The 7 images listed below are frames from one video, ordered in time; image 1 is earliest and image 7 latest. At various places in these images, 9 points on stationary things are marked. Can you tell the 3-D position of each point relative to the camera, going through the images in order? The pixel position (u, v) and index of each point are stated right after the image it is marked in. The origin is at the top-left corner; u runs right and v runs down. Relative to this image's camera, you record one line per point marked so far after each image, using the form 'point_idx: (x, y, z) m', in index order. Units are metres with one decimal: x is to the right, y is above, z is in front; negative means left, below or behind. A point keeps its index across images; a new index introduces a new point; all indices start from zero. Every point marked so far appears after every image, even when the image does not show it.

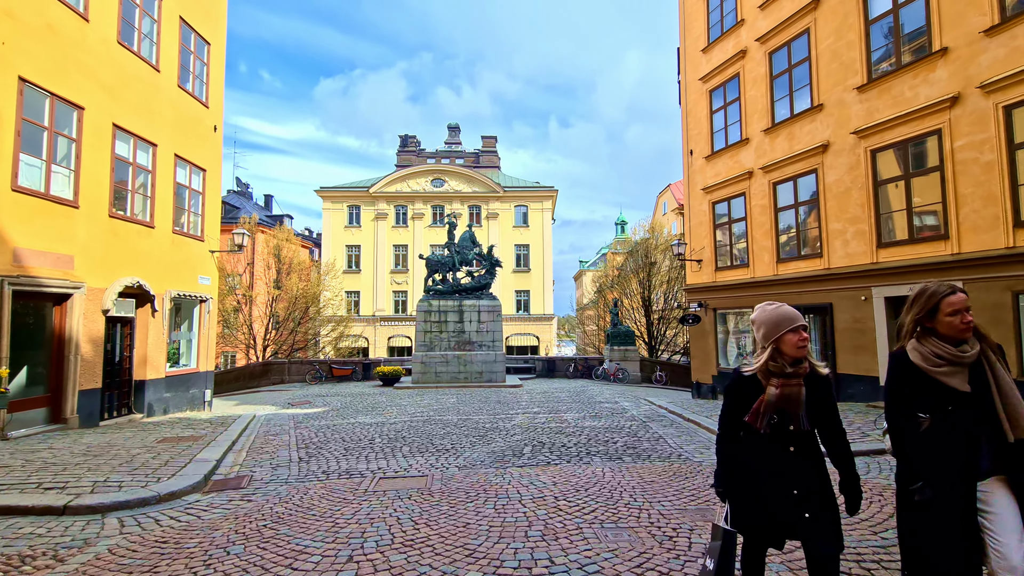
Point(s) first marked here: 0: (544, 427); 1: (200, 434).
0: (+0.6, -2.8, +9.7) m
1: (-6.2, -2.9, +9.7) m
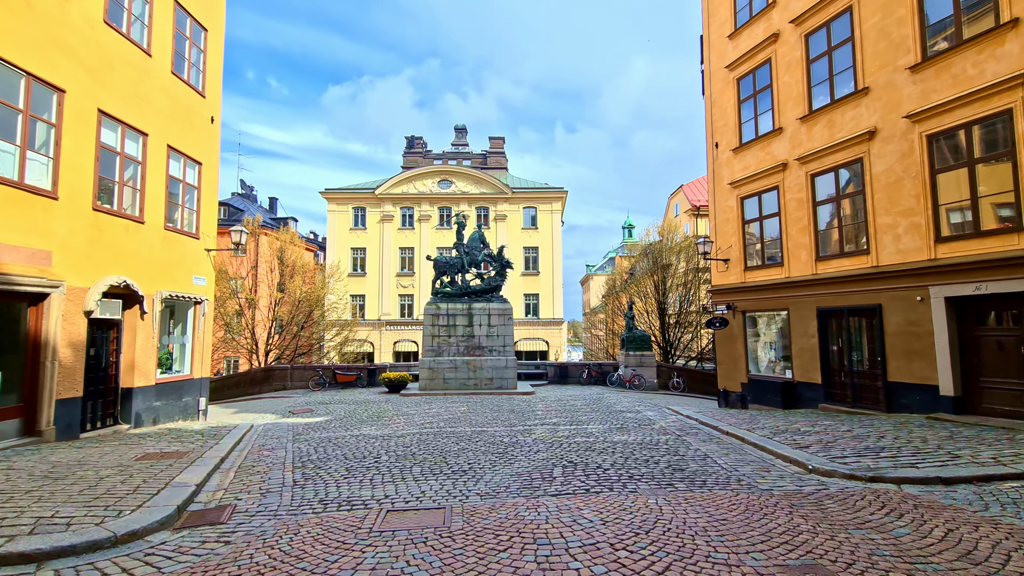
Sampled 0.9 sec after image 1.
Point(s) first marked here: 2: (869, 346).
0: (+1.0, -2.8, +8.7) m
1: (-5.8, -2.9, +8.7) m
2: (+8.7, -1.4, +11.8) m
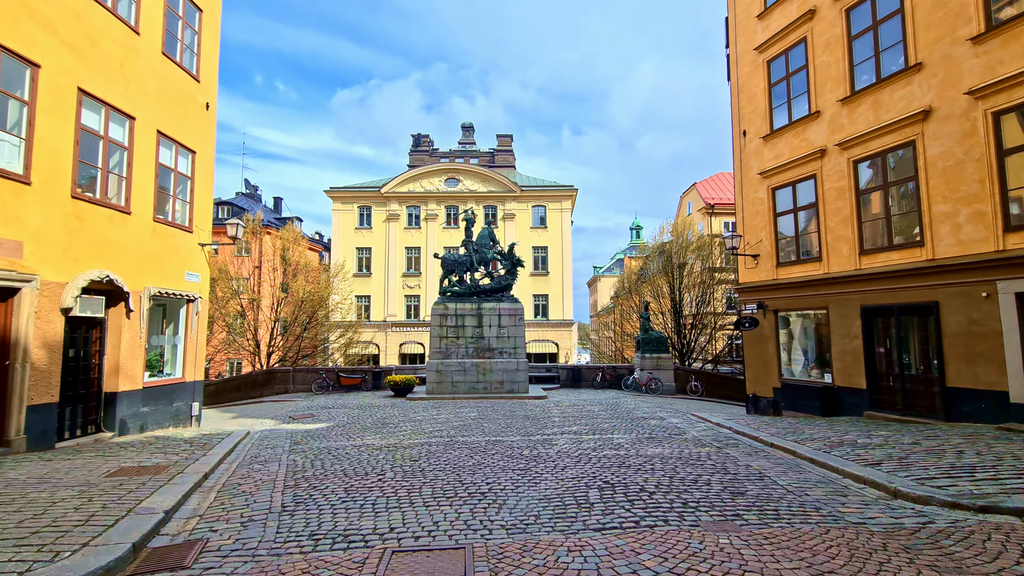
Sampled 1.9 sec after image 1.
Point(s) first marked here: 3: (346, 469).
0: (+1.4, -2.6, +7.7) m
1: (-5.5, -2.8, +7.7) m
2: (+9.0, -1.3, +10.7) m
3: (-2.5, -2.7, +7.2) m
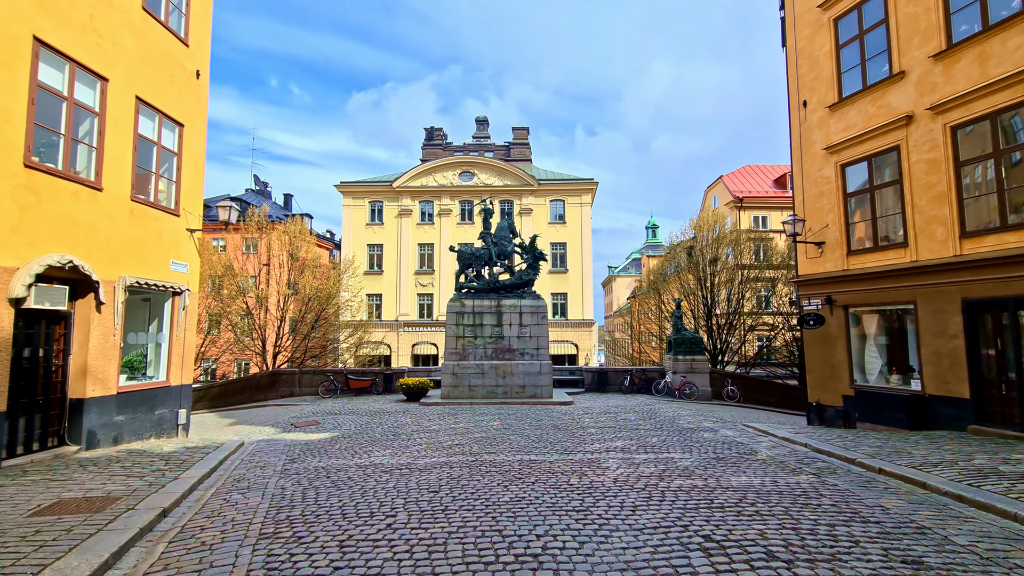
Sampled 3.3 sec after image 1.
0: (+2.0, -2.4, +5.9) m
1: (-4.9, -2.6, +6.1) m
2: (+9.7, -1.1, +8.8) m
3: (-1.9, -2.5, +5.5) m
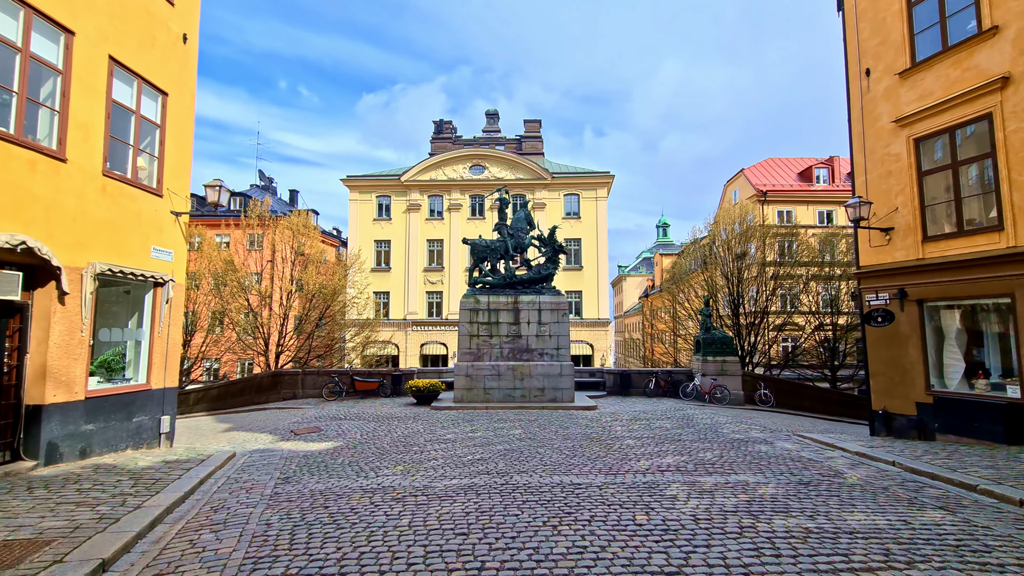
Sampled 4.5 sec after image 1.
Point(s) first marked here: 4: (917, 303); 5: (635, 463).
0: (+2.4, -2.2, +4.4) m
1: (-4.4, -2.4, +4.7) m
2: (+10.2, -0.9, +7.2) m
3: (-1.4, -2.3, +4.1) m
4: (+8.9, -0.3, +10.7) m
5: (+2.0, -2.9, +8.1) m
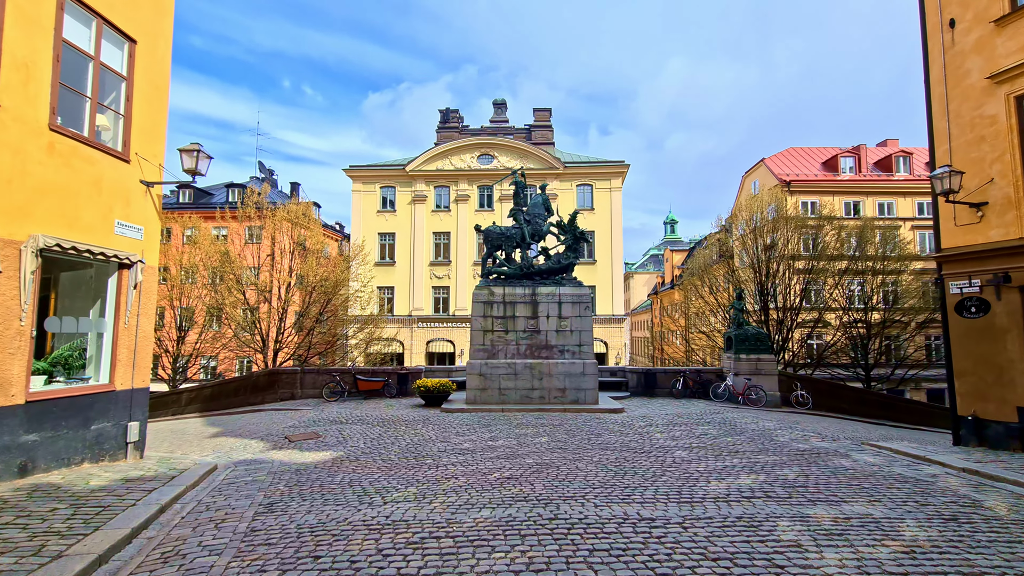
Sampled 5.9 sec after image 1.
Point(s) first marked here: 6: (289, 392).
0: (+2.9, -2.0, +2.8) m
1: (-3.9, -2.1, +3.2) m
2: (+10.7, -0.6, +5.6) m
3: (-0.9, -2.0, +2.6) m
4: (+9.4, 0.0, +9.1) m
5: (+2.6, -2.6, +6.5) m
6: (-8.9, -4.1, +19.4) m
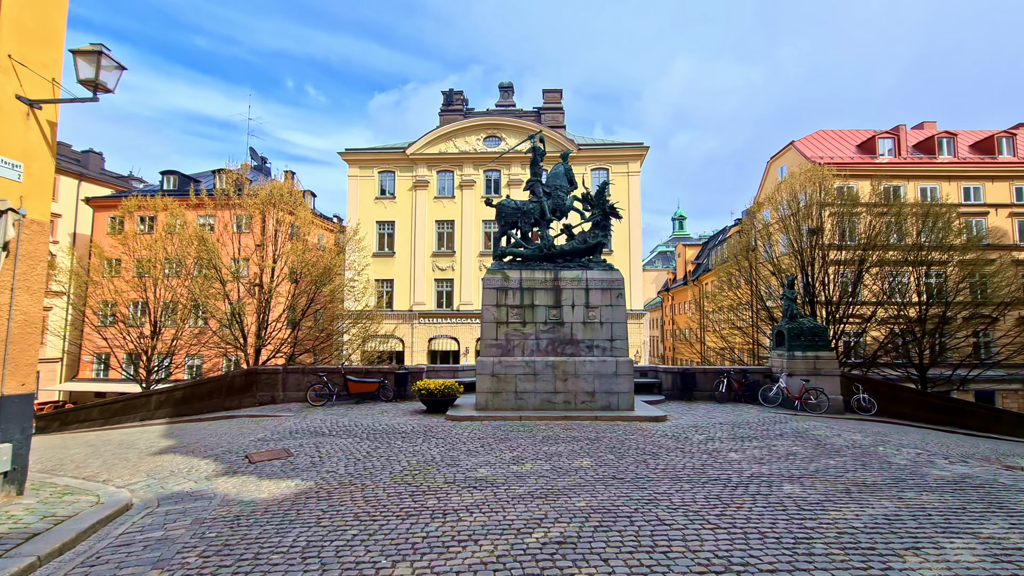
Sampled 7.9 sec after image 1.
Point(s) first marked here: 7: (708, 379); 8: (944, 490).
0: (+3.4, -1.5, +0.2) m
1: (-3.4, -1.6, +0.6) m
2: (+11.2, -0.2, +2.9) m
3: (-0.4, -1.5, -0.1) m
4: (+9.9, +0.4, +6.4) m
5: (+3.0, -2.1, +3.8) m
6: (-8.3, -3.7, +16.8) m
7: (+6.9, -3.2, +17.3) m
8: (+5.5, -2.5, +6.3) m
